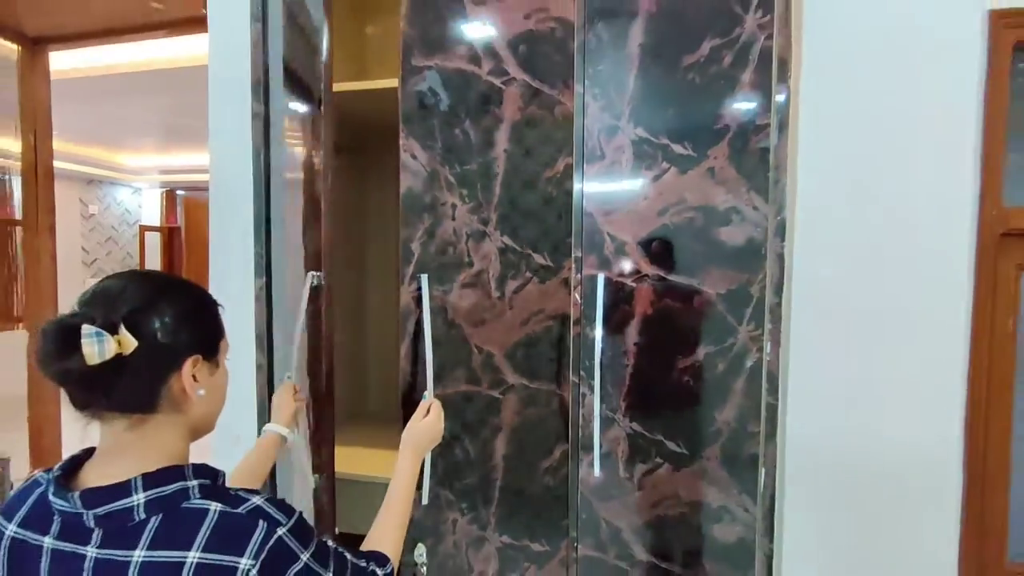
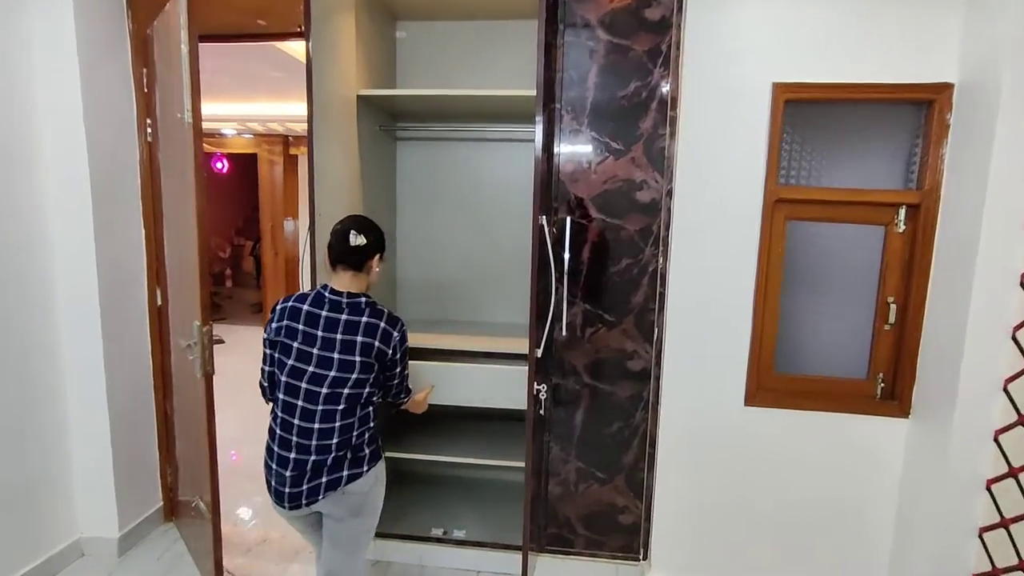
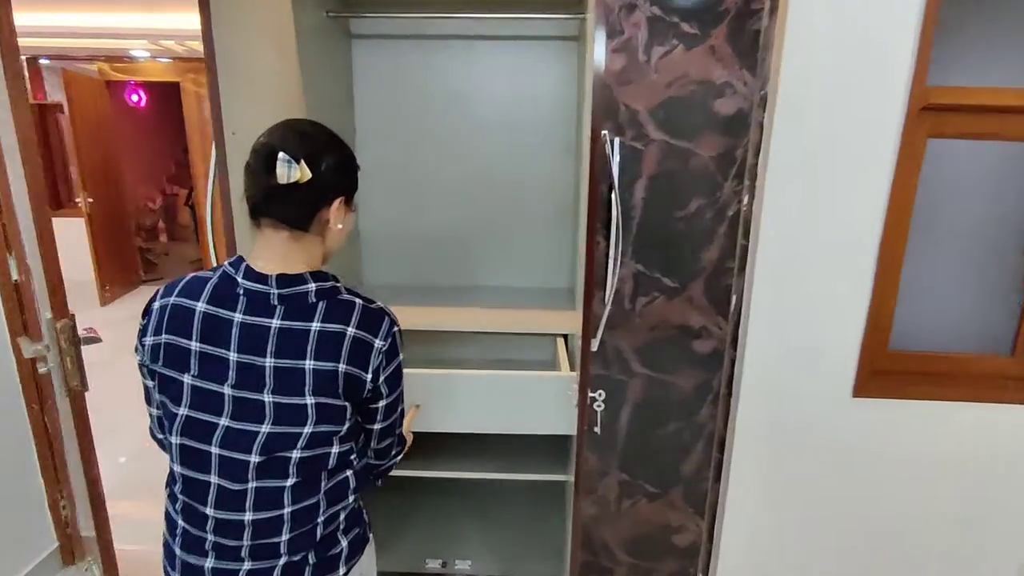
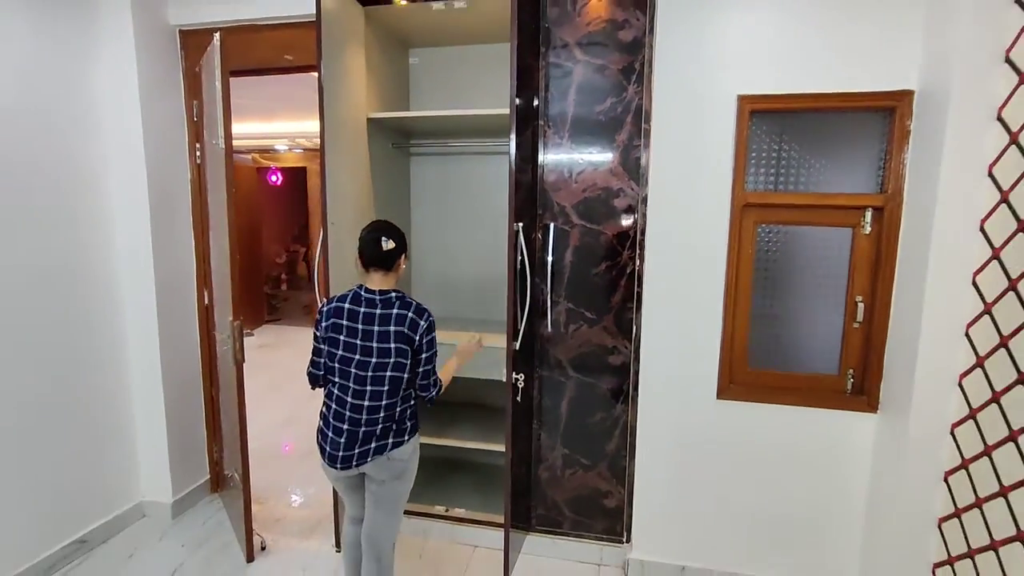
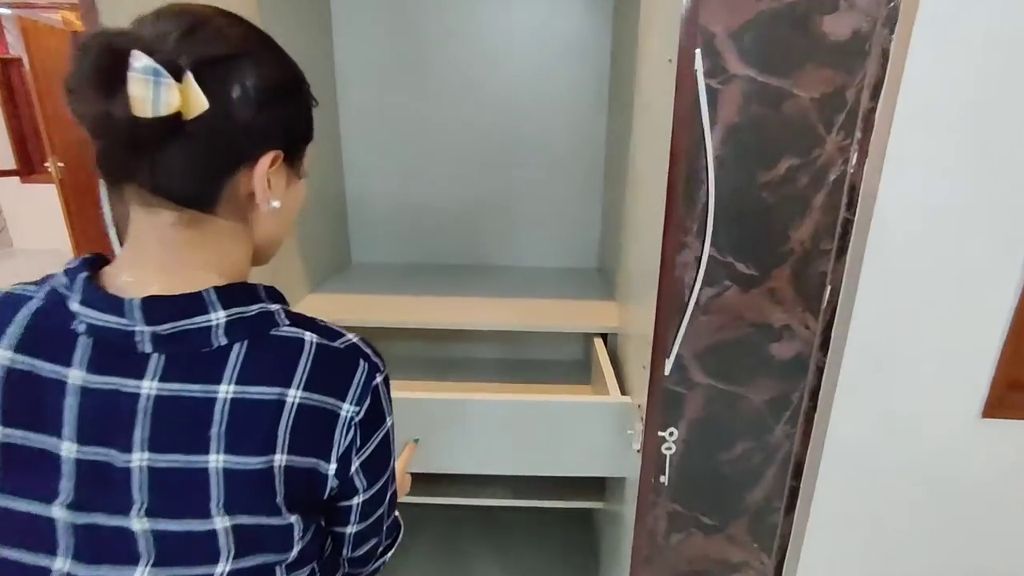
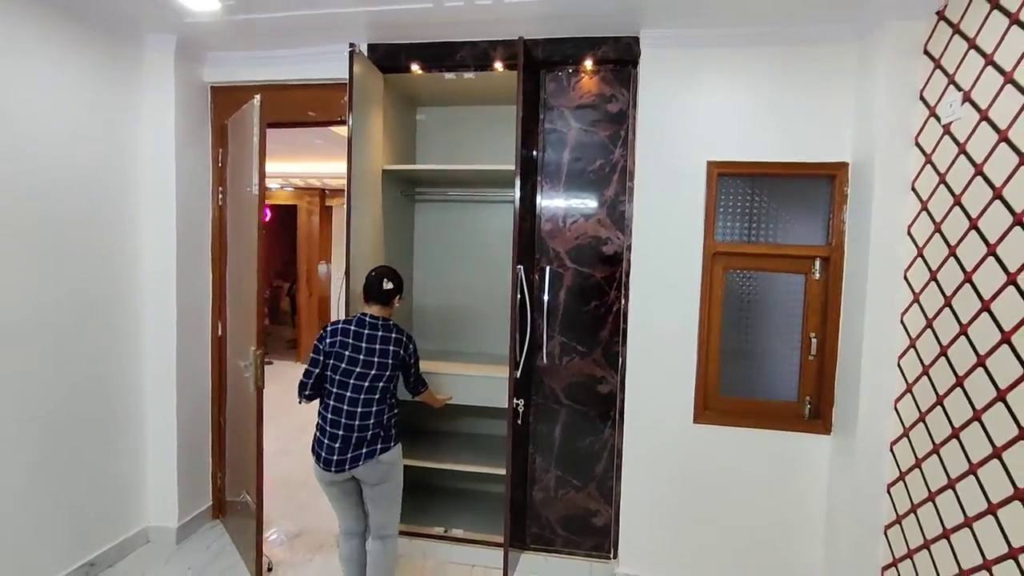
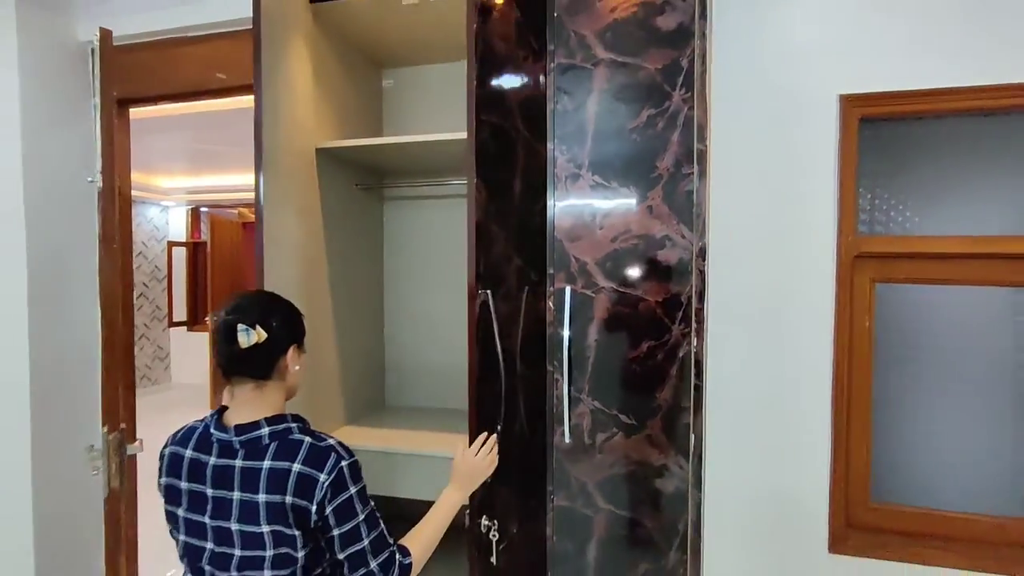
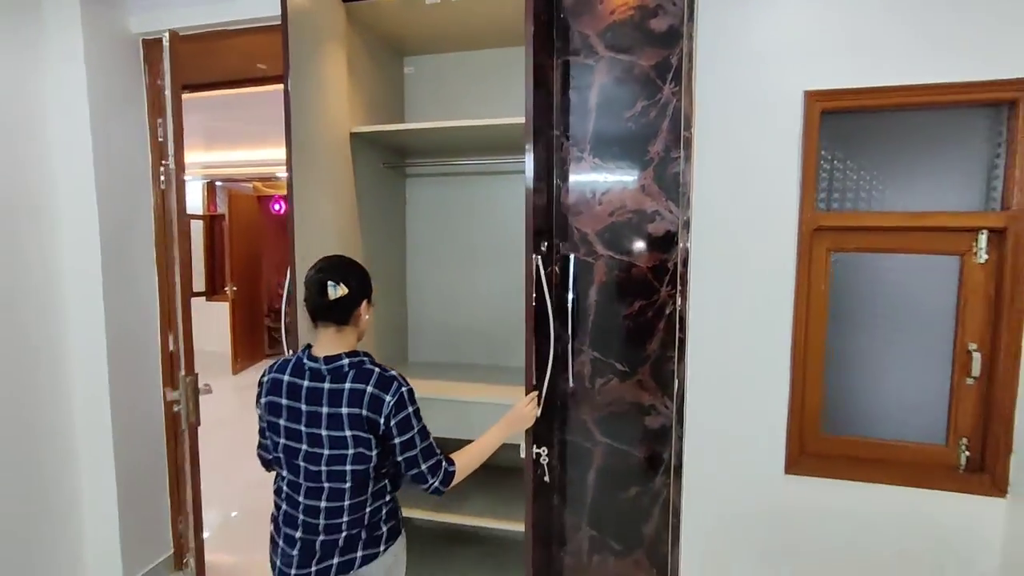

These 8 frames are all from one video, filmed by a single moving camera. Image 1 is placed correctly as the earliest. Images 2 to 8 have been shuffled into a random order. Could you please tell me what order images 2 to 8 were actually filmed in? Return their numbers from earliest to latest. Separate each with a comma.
7, 8, 4, 6, 2, 3, 5
